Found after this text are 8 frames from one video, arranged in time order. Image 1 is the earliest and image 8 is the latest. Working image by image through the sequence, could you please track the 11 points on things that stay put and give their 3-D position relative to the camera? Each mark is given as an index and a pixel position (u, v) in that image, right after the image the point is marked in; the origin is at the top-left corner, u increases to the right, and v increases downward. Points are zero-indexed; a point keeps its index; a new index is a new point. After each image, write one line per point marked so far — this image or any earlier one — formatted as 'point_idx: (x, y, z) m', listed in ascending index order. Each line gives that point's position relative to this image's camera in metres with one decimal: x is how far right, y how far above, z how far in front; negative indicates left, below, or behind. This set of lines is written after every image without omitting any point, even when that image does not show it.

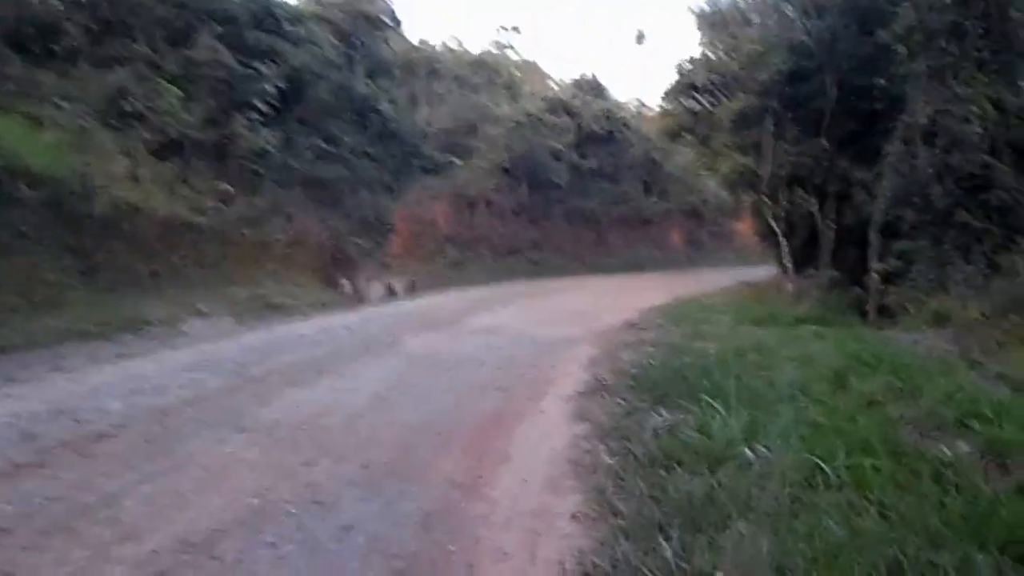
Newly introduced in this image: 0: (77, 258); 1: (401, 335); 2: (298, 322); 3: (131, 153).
0: (-9.3, +0.7, +20.0) m
1: (-1.8, -0.7, +14.2) m
2: (-3.9, -0.7, +17.0) m
3: (-9.4, +3.4, +23.6) m
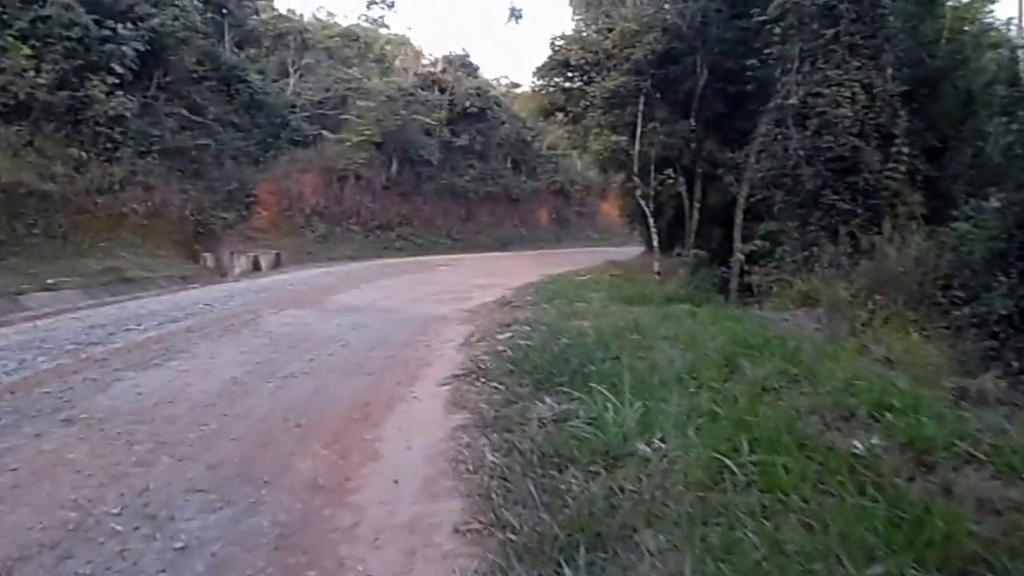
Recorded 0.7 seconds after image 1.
0: (-11.9, +1.3, +18.0) m
1: (-3.6, -0.4, +13.3) m
2: (-6.1, -0.2, +15.8) m
3: (-12.5, +4.0, +21.4) m
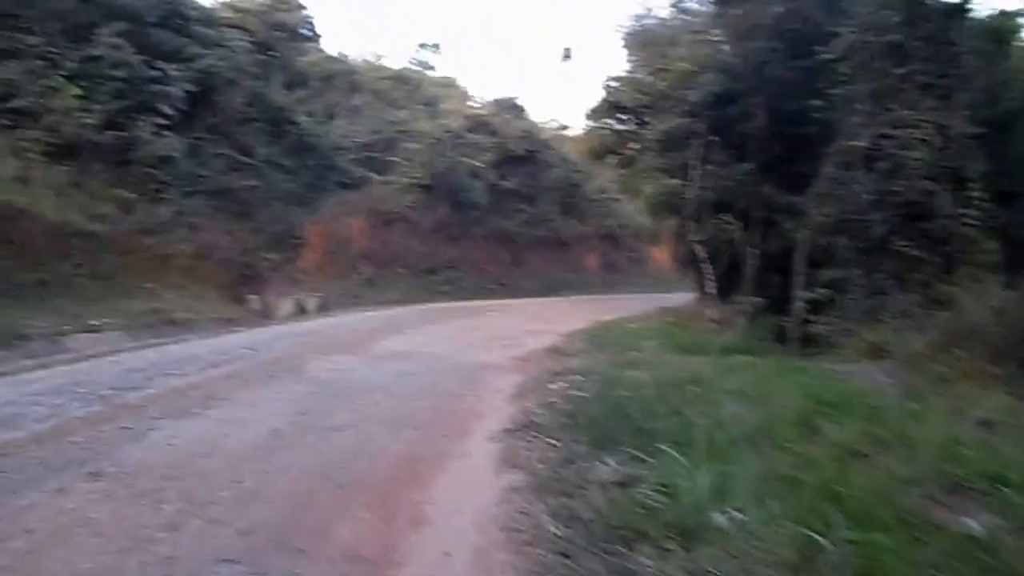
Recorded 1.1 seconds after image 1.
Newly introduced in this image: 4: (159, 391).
0: (-11.0, +0.5, +18.2) m
1: (-3.0, -1.0, +13.1) m
2: (-5.3, -0.9, +15.7) m
3: (-11.4, +3.1, +21.8) m
4: (-3.7, -1.2, +9.5) m
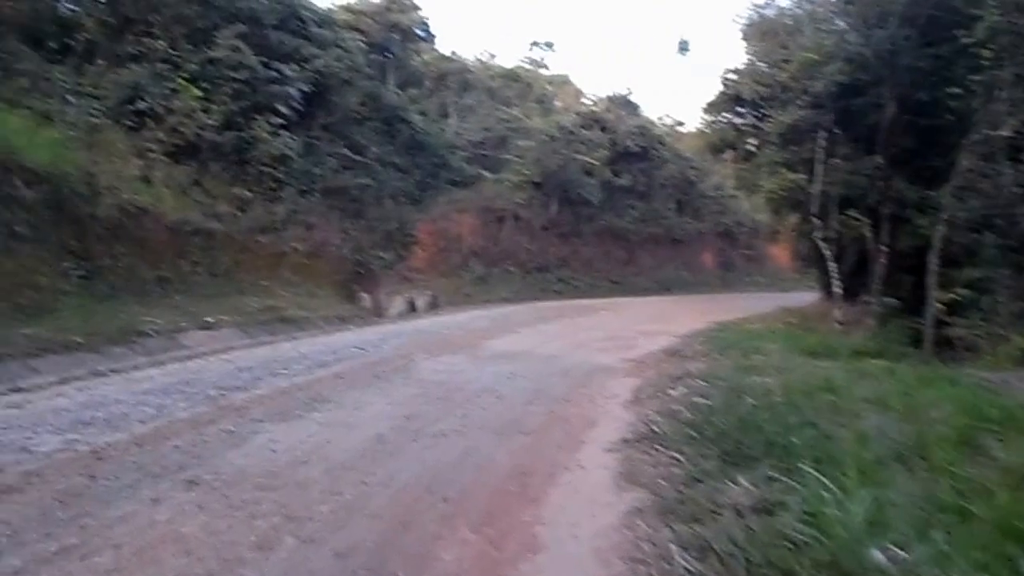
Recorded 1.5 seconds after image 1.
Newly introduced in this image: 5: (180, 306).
0: (-8.7, +0.6, +19.0) m
1: (-1.4, -1.0, +13.0) m
2: (-3.5, -0.9, +15.8) m
3: (-8.7, +3.2, +22.6) m
4: (-2.5, -1.2, +9.5) m
5: (-6.8, -0.3, +19.6) m
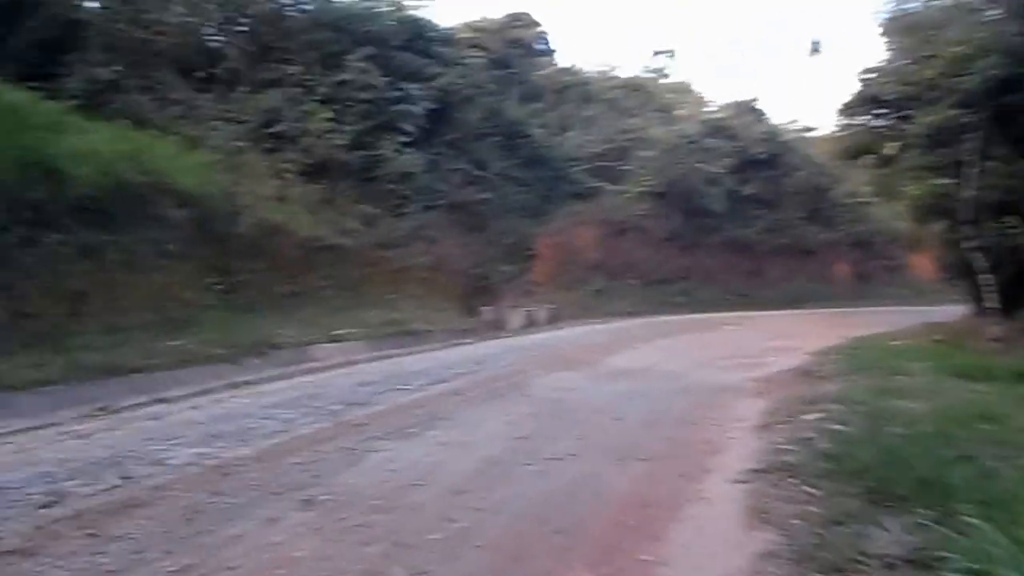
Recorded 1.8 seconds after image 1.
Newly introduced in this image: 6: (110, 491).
0: (-6.2, +0.3, +19.7) m
1: (+0.3, -1.2, +12.8) m
2: (-1.4, -1.1, +15.8) m
3: (-5.8, +2.8, +23.3) m
4: (-1.3, -1.4, +9.5) m
5: (-4.2, -0.7, +20.0) m
6: (-3.2, -1.6, +7.4) m
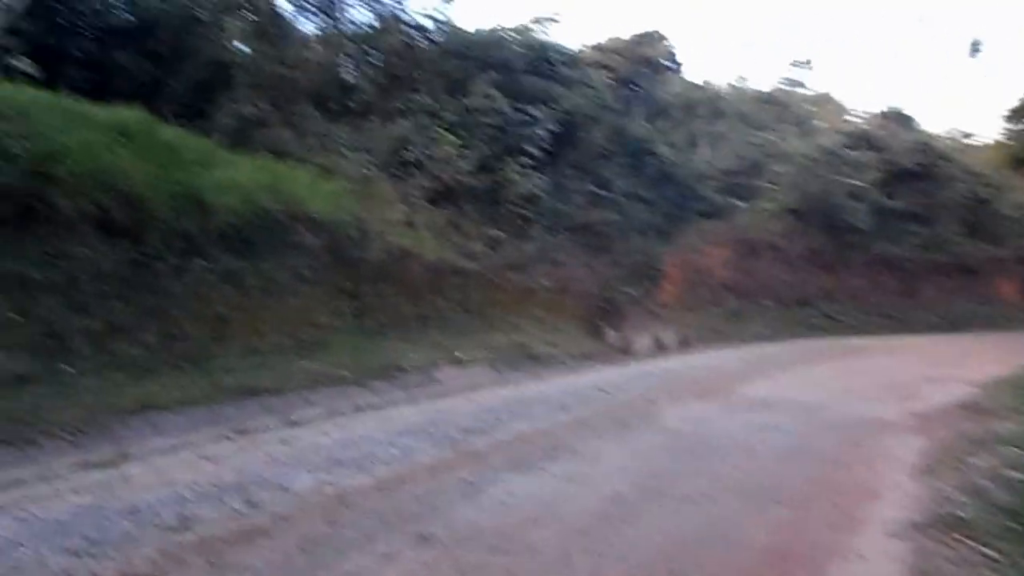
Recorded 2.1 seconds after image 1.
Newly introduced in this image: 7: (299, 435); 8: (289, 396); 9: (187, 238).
0: (-3.6, -0.3, +20.0) m
1: (+1.9, -1.5, +12.2) m
2: (+0.7, -1.5, +15.5) m
3: (-2.6, +2.2, +23.6) m
4: (-0.1, -1.6, +9.2) m
5: (-1.6, -1.2, +20.0) m
6: (-2.2, -1.8, +7.4) m
7: (-2.6, -1.8, +11.1) m
8: (-3.6, -1.7, +14.9) m
9: (-5.9, +0.9, +17.1) m
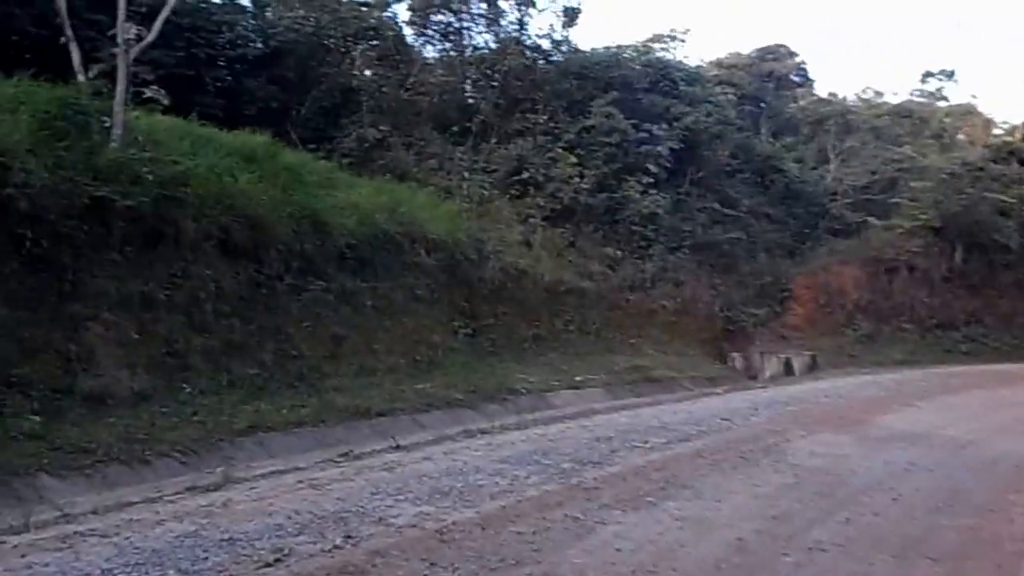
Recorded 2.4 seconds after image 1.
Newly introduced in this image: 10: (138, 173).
0: (-1.1, -0.7, +19.8) m
1: (+3.3, -1.7, +11.3) m
2: (+2.5, -1.9, +14.7) m
3: (+0.3, +1.7, +23.2) m
4: (+1.0, -1.8, +8.6) m
5: (+0.9, -1.6, +19.5) m
6: (-1.4, -2.0, +7.0) m
7: (-1.2, -2.0, +10.8) m
8: (-1.8, -2.1, +14.7) m
9: (-3.8, +0.6, +17.2) m
10: (-5.8, +1.8, +14.5) m
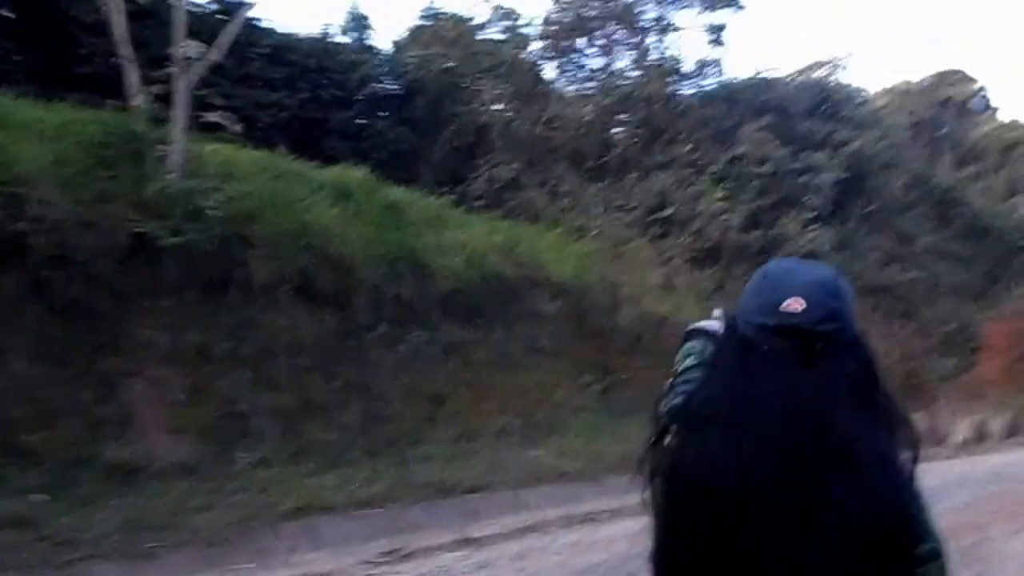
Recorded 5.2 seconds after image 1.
0: (+1.3, -1.6, +17.0) m
1: (+4.2, -2.2, +7.8) m
2: (+4.0, -2.5, +11.3) m
3: (+3.2, +0.6, +20.3) m
4: (+1.4, -2.1, +5.5) m
5: (+3.2, -2.5, +16.3) m
6: (-1.2, -2.2, +4.4) m
7: (-0.4, -2.4, +8.1) m
8: (-0.2, -2.7, +12.0) m
9: (-1.8, -0.3, +15.0) m
10: (-4.3, +1.1, +12.7) m
